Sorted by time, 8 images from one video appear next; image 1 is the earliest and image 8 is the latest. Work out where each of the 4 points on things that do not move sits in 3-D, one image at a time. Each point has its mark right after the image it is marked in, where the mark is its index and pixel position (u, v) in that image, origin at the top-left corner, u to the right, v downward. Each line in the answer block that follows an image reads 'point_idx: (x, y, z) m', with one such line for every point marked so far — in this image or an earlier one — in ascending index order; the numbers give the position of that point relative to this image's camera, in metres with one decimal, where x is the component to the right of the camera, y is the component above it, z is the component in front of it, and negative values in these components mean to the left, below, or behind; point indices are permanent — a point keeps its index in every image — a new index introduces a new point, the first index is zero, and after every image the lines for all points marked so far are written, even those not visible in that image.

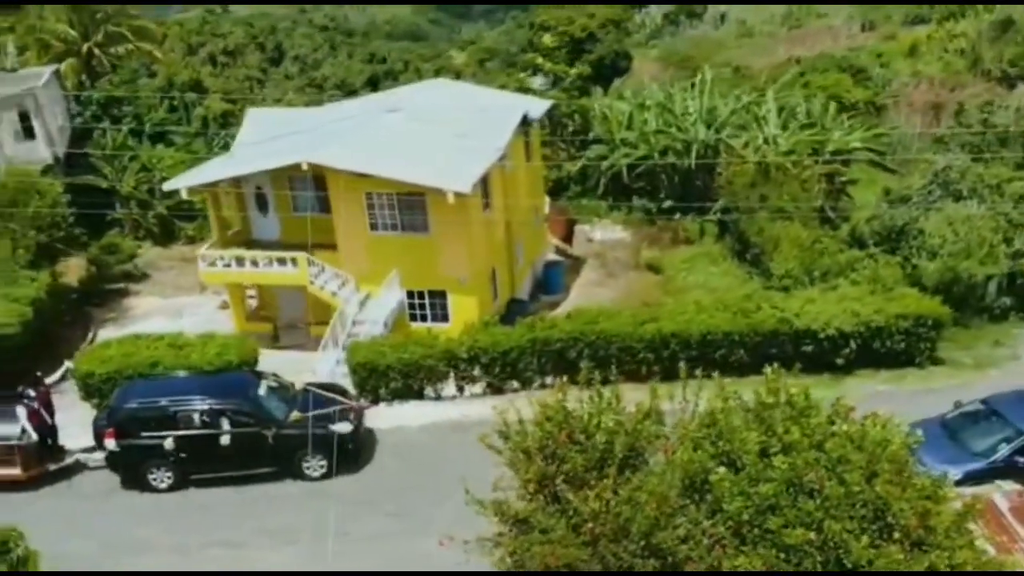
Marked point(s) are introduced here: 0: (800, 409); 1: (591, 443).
0: (+4.2, -1.8, +14.1) m
1: (+1.1, -2.2, +13.9) m
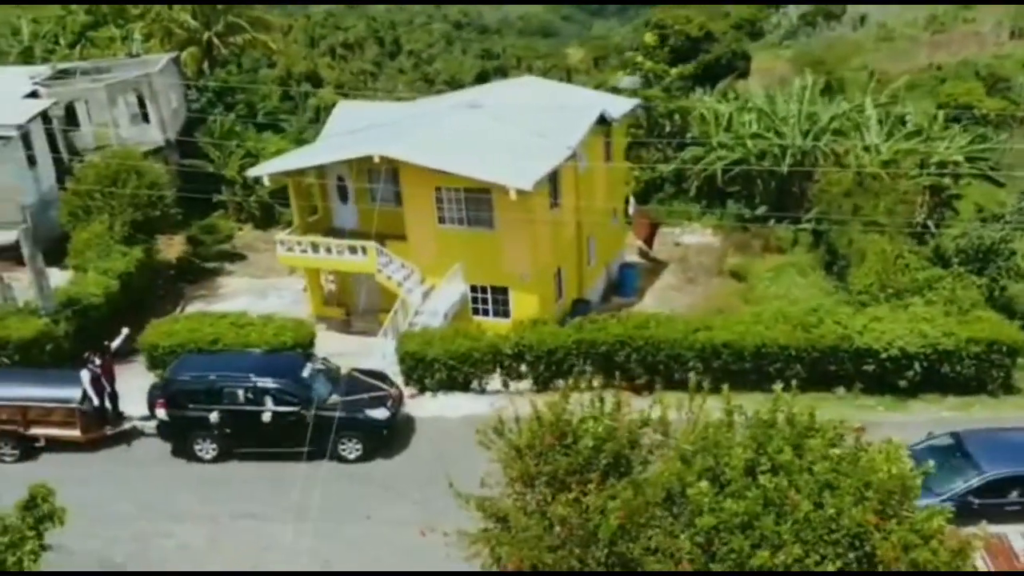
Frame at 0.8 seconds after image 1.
0: (+4.0, -2.1, +13.7) m
1: (+0.9, -2.3, +13.8) m
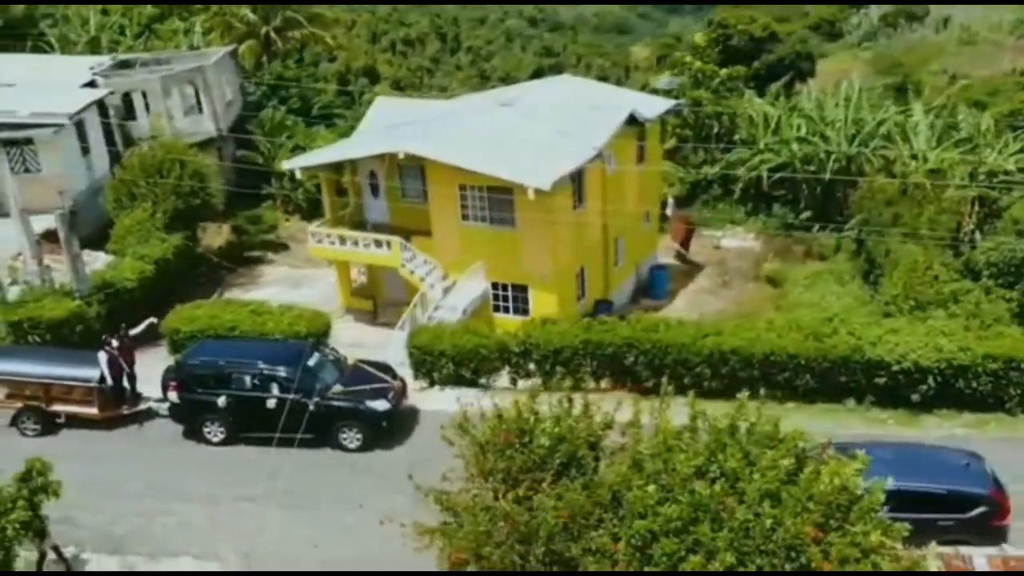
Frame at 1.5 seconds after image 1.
0: (+3.4, -2.2, +13.6) m
1: (+0.3, -2.3, +14.0) m
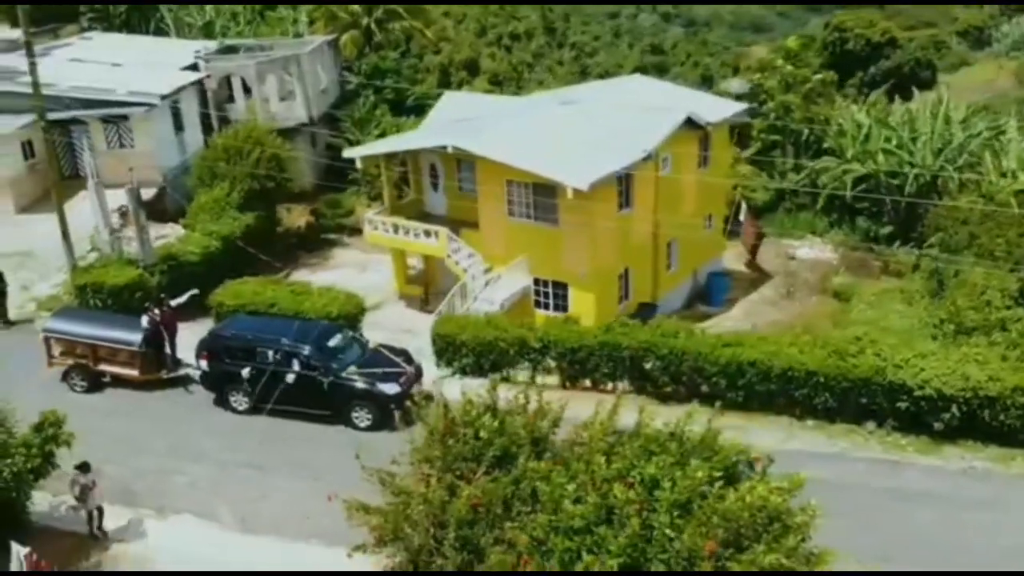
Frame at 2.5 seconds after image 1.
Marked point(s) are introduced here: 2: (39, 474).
0: (+2.4, -2.4, +13.7) m
1: (-0.7, -2.3, +14.5) m
2: (-9.1, -3.6, +18.4) m
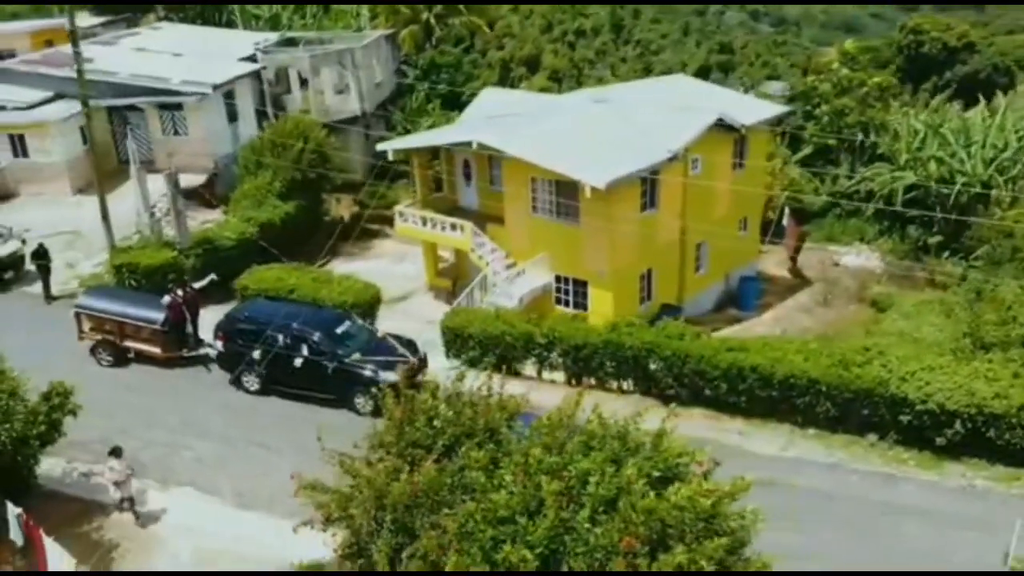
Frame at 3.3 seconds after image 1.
0: (+1.5, -2.4, +13.9) m
1: (-1.4, -2.1, +15.0) m
2: (-9.5, -3.1, +19.5) m
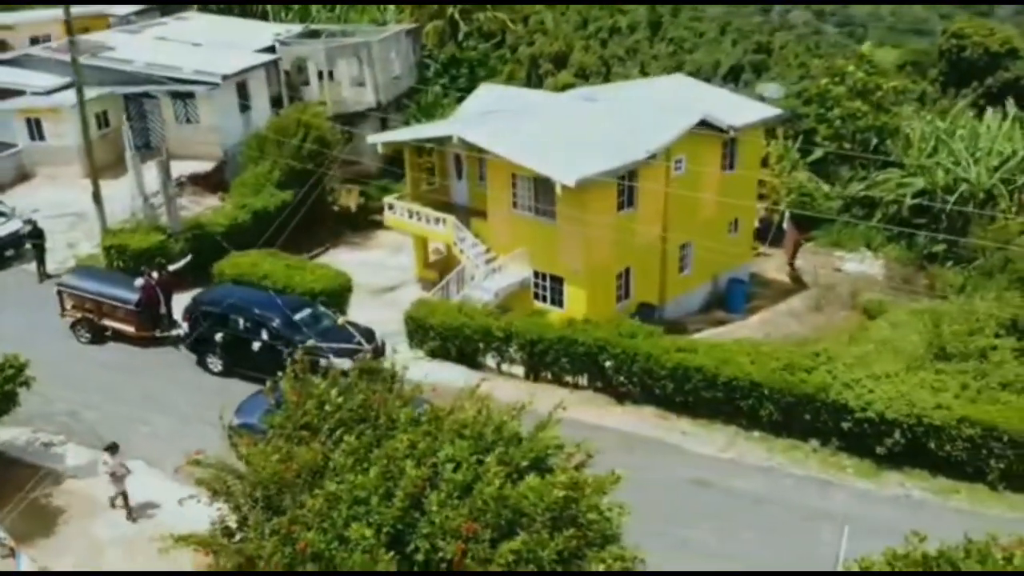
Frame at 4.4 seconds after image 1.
0: (-0.4, -2.3, +14.4) m
1: (-3.3, -2.0, +15.6) m
2: (-11.1, -2.6, +20.7) m
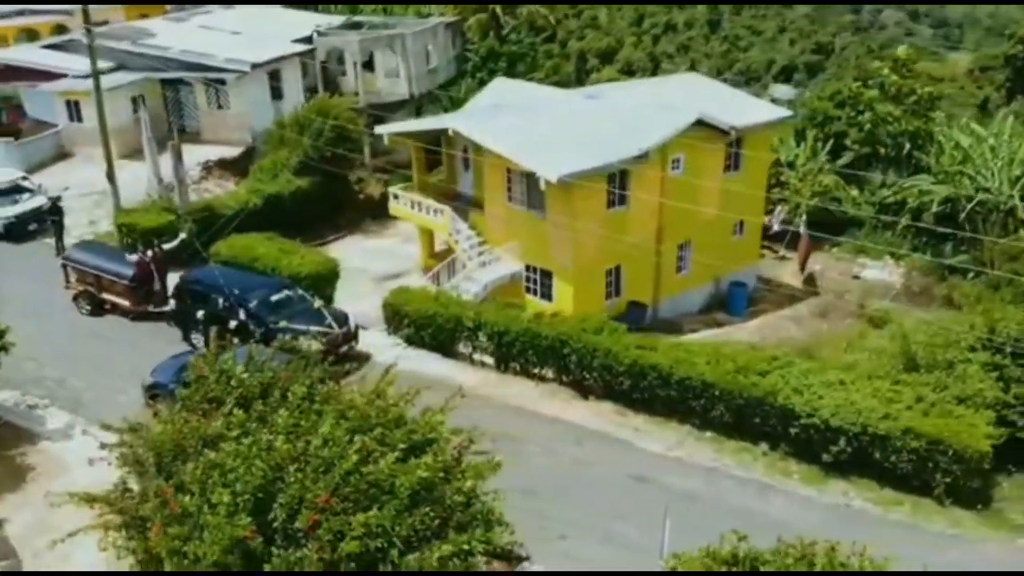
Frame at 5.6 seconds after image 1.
0: (-2.3, -2.1, +15.0) m
1: (-5.0, -1.6, +16.5) m
2: (-12.4, -1.9, +22.2) m
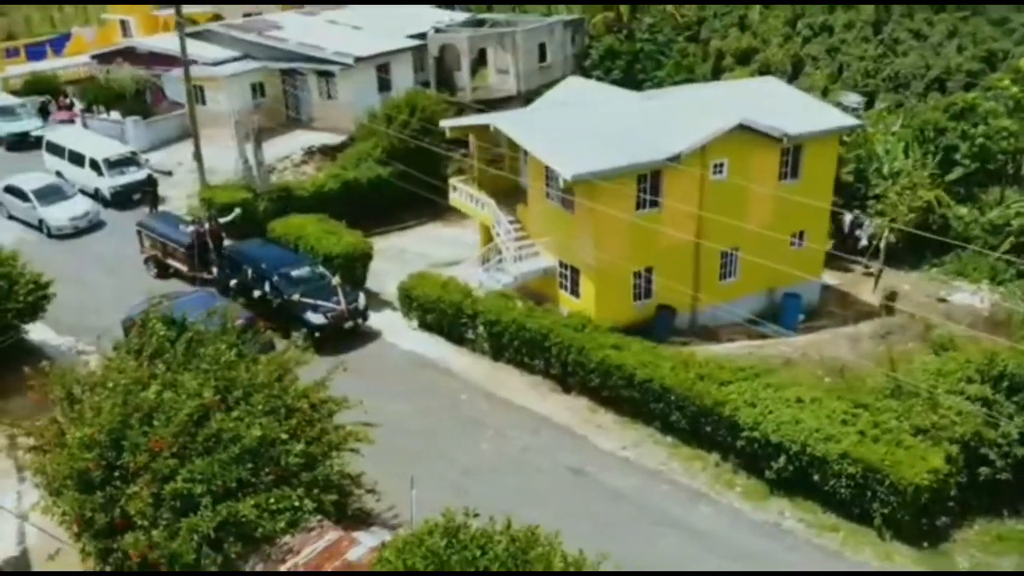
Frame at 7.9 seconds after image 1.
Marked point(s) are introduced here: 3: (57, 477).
0: (-4.9, -1.7, +16.8) m
1: (-7.2, -1.0, +18.8) m
2: (-13.3, -0.7, +25.9) m
3: (-7.4, -3.1, +15.5) m
